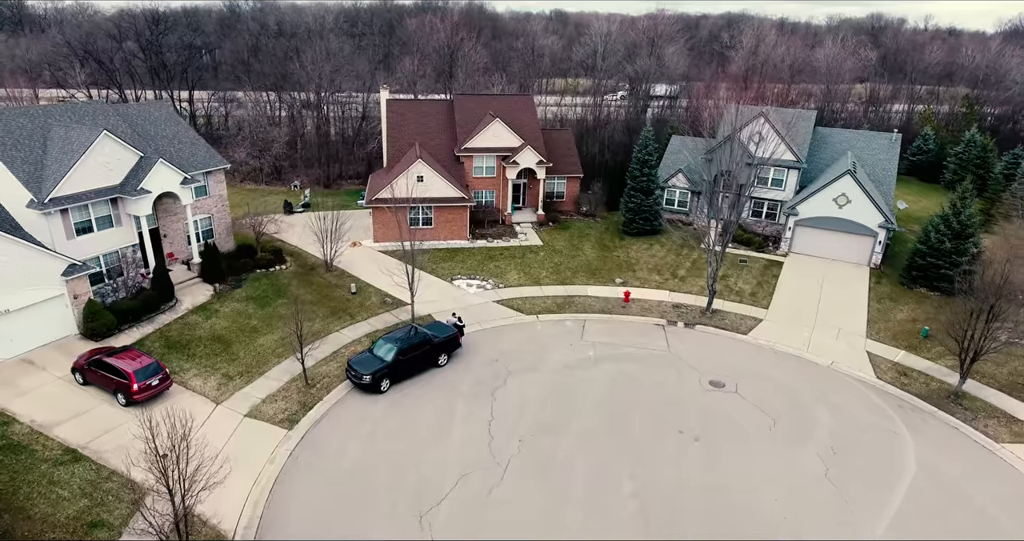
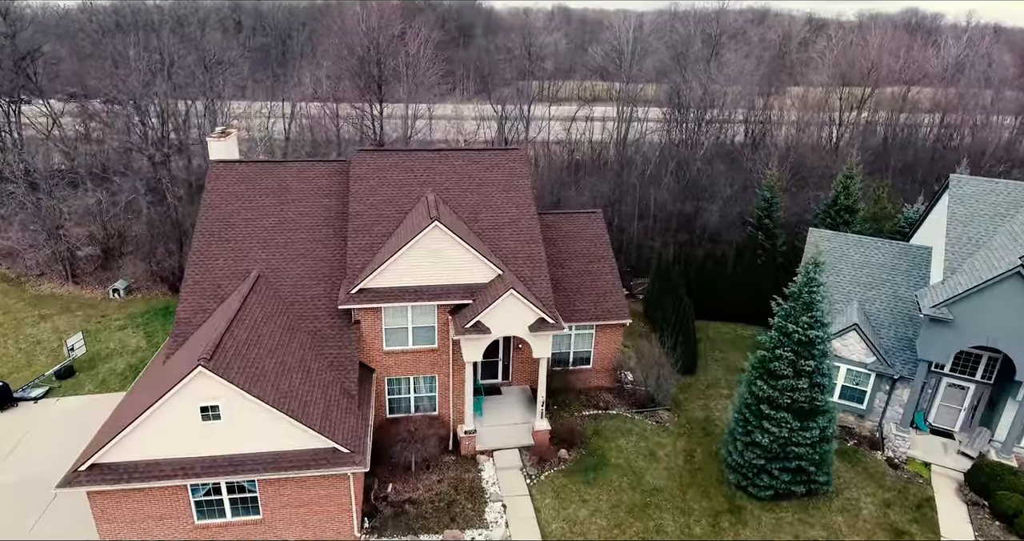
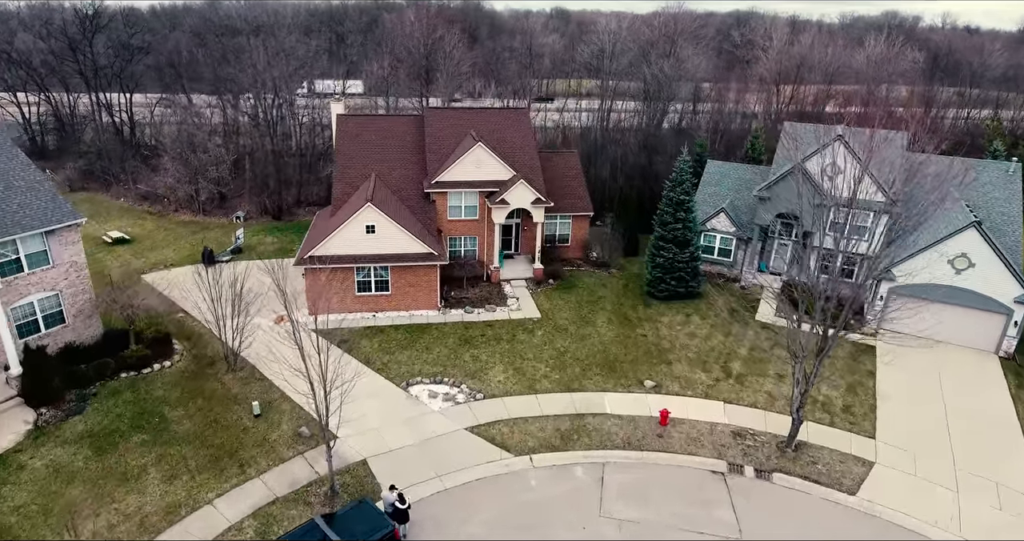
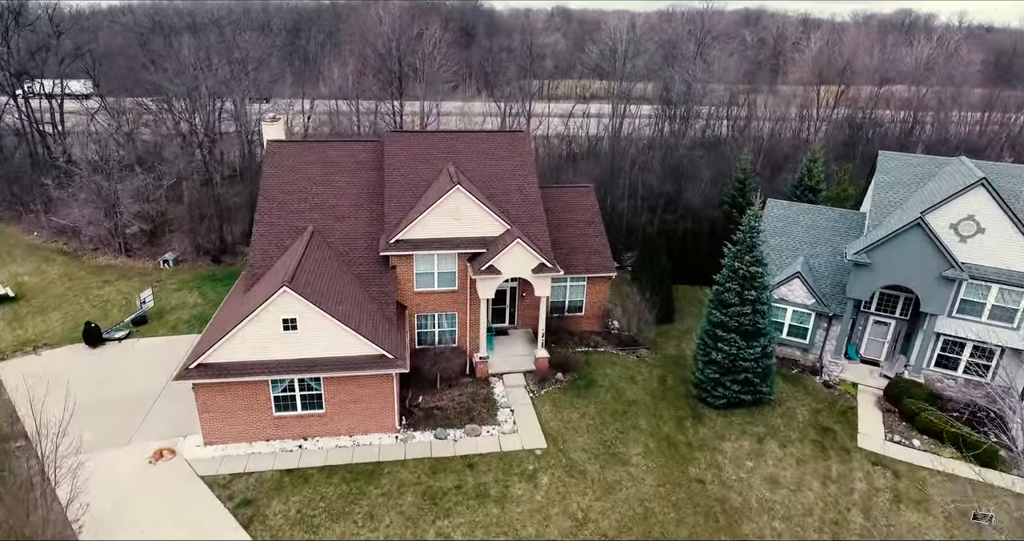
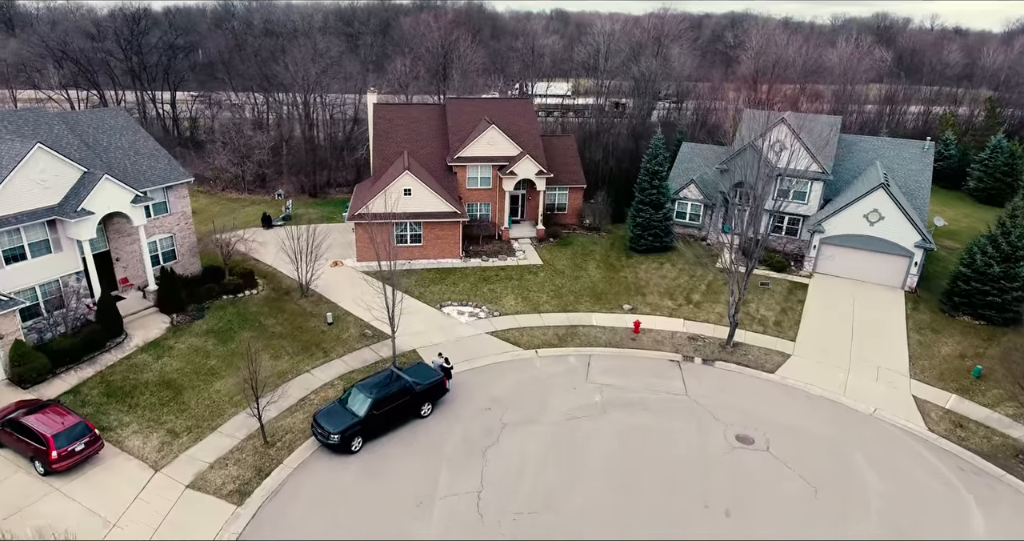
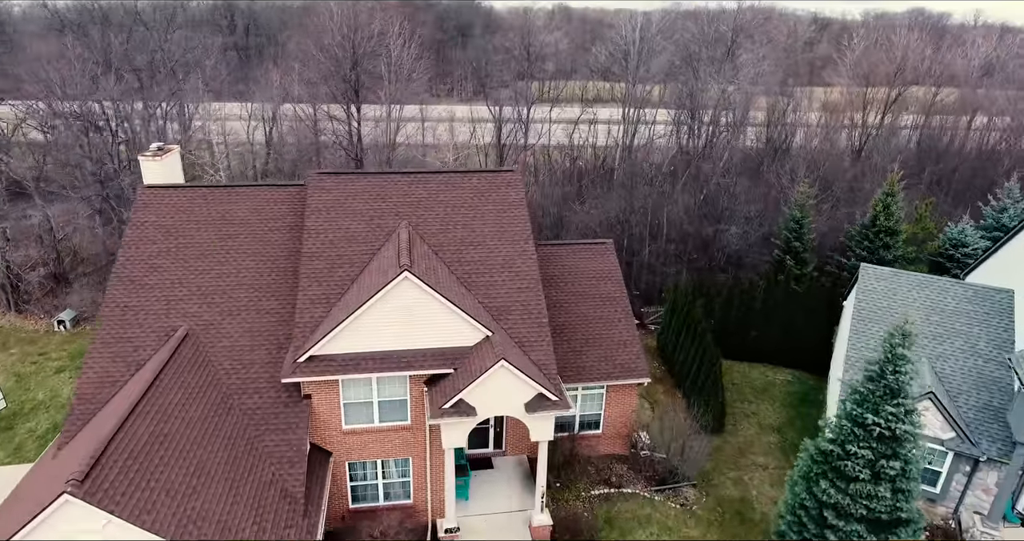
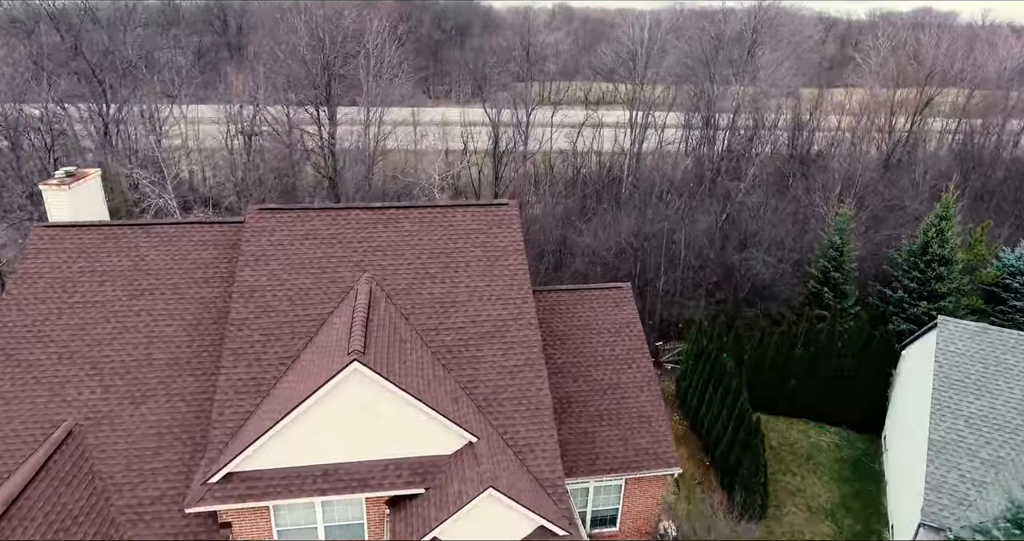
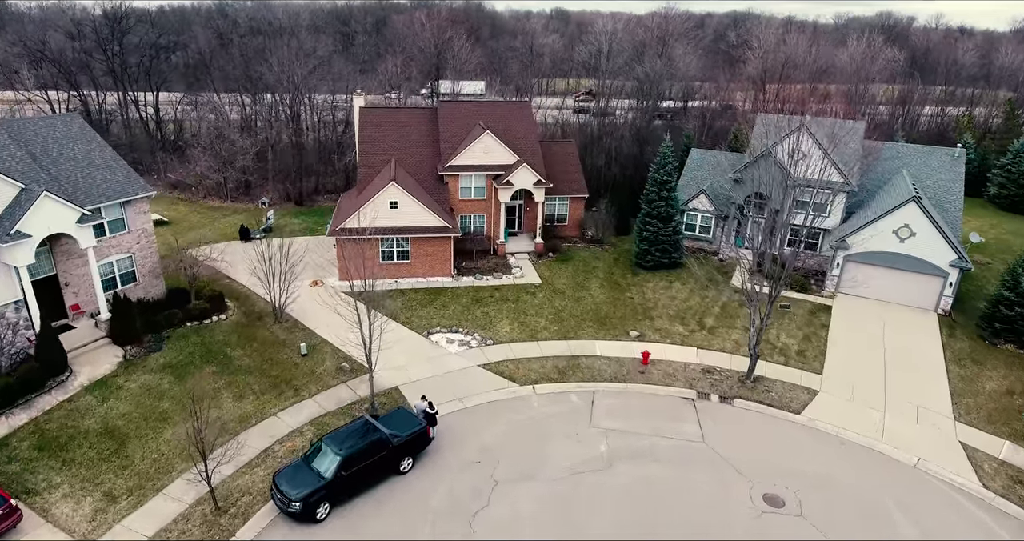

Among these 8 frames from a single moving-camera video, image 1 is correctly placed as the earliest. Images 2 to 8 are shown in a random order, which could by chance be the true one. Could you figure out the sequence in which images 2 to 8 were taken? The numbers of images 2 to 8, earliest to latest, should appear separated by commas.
5, 8, 3, 4, 2, 6, 7
